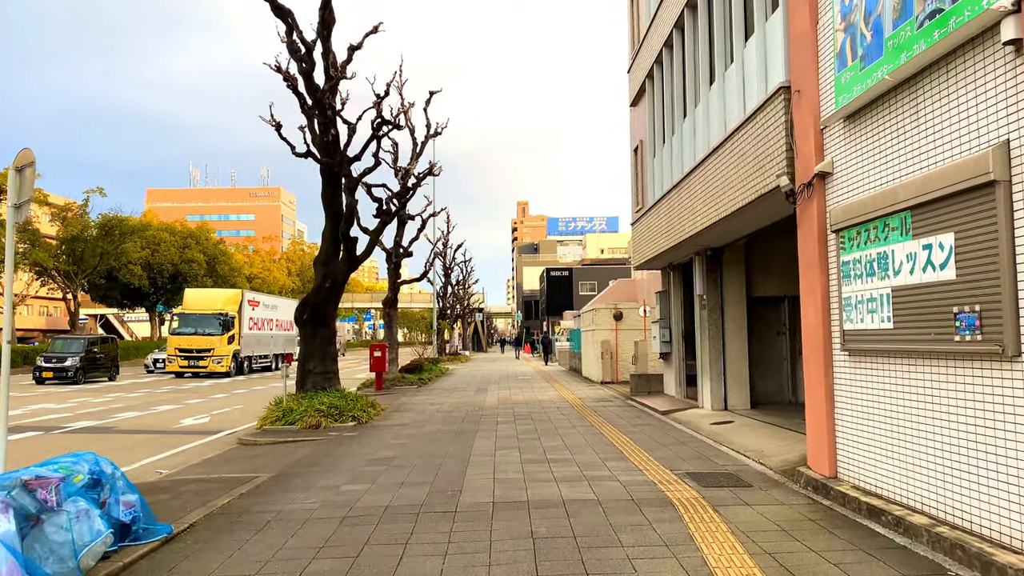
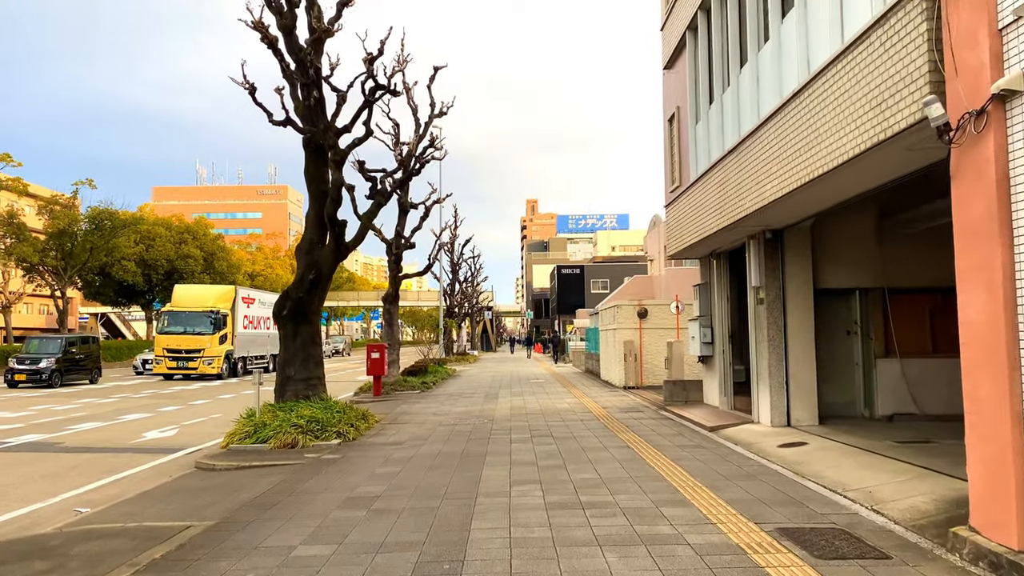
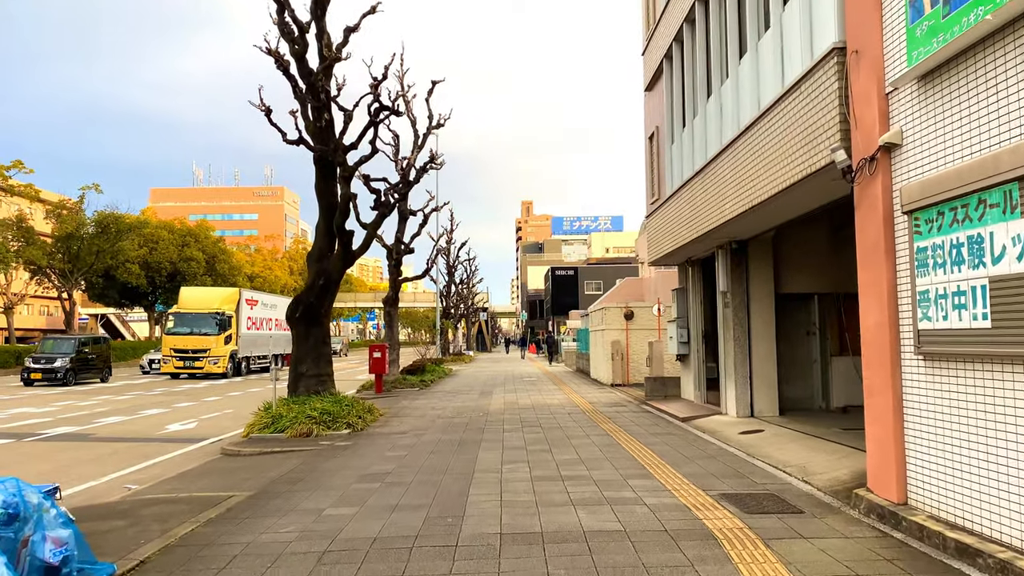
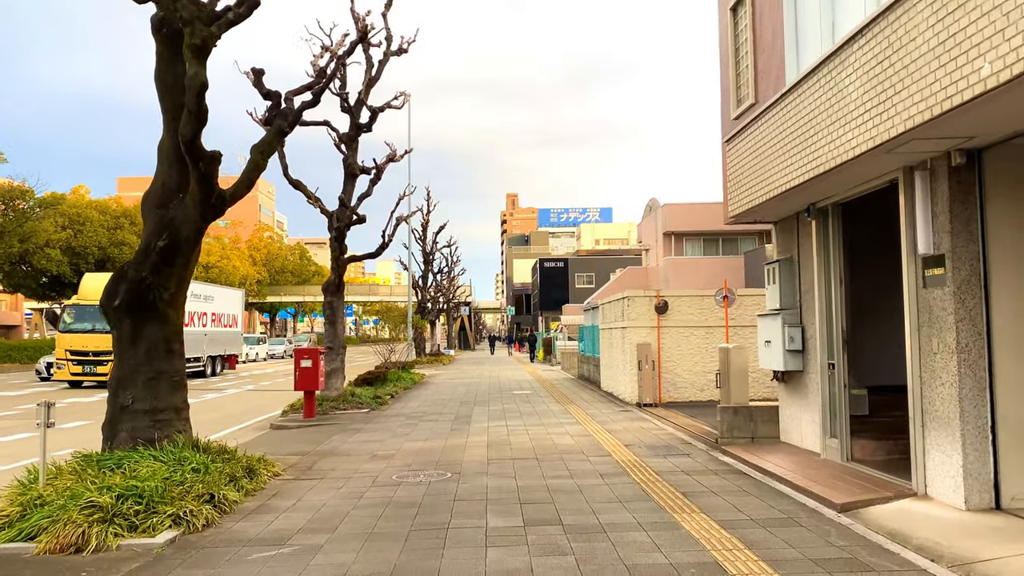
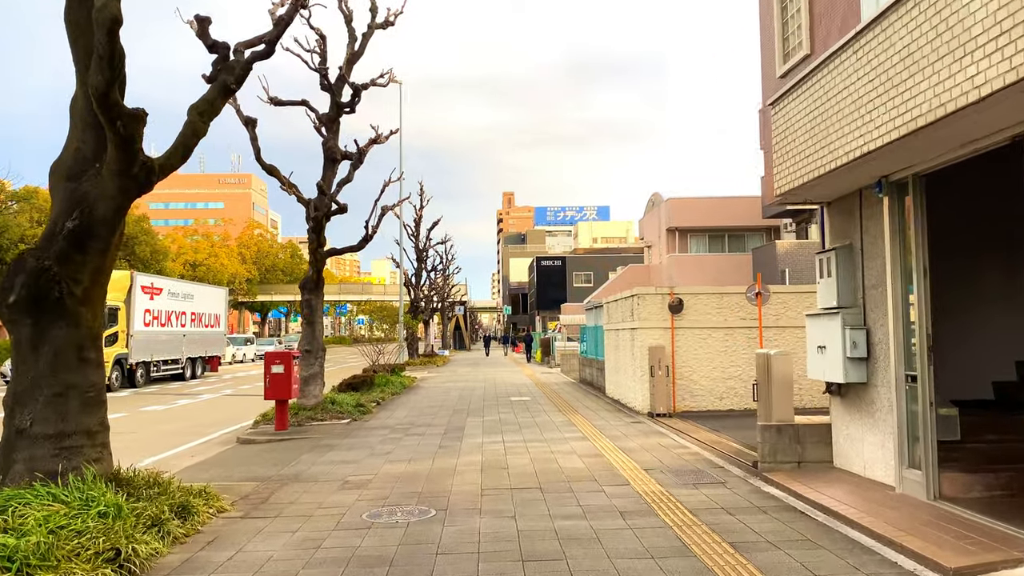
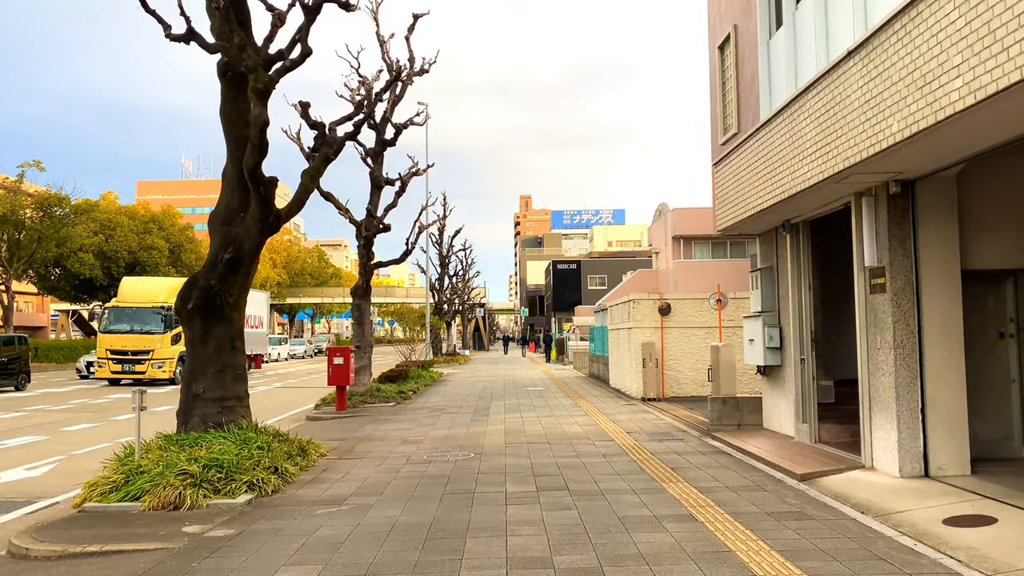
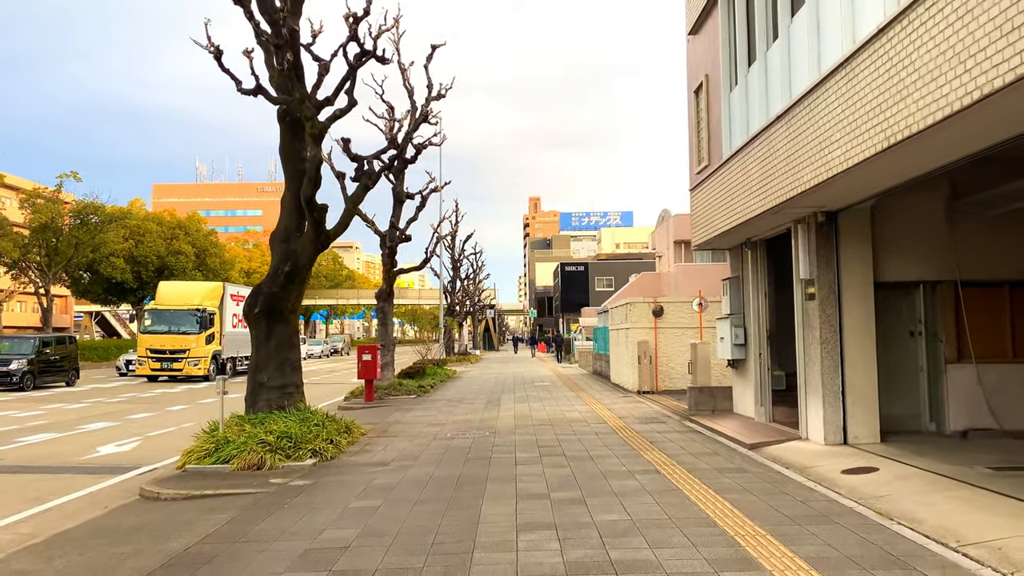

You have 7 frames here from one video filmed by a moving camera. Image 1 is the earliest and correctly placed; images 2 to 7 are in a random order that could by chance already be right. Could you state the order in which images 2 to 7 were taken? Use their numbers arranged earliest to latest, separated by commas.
3, 2, 7, 6, 4, 5
